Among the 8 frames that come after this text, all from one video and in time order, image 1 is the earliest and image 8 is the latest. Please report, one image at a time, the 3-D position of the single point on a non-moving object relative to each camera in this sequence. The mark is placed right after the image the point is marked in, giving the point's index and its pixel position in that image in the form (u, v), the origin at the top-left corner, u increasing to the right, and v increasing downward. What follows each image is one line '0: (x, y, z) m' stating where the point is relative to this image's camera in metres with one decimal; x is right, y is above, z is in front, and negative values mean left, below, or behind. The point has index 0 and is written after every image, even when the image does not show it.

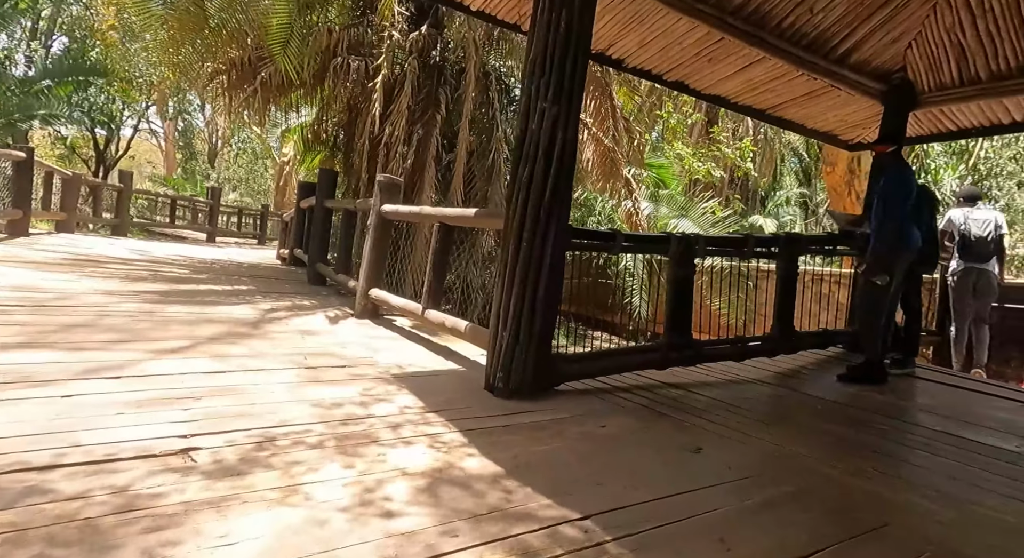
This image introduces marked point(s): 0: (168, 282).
0: (-2.2, 0.0, +4.2) m
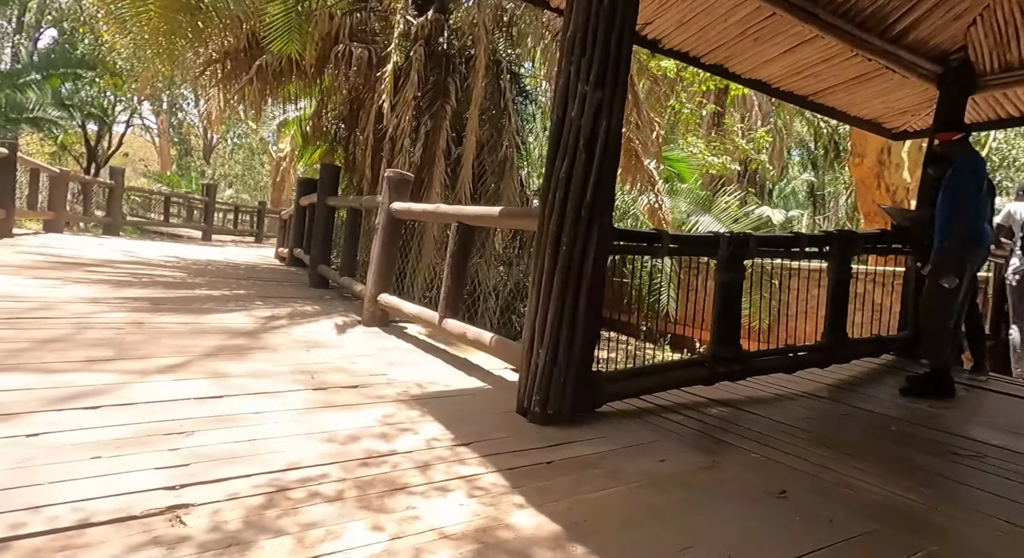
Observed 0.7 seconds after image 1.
0: (-2.1, 0.0, +3.9) m
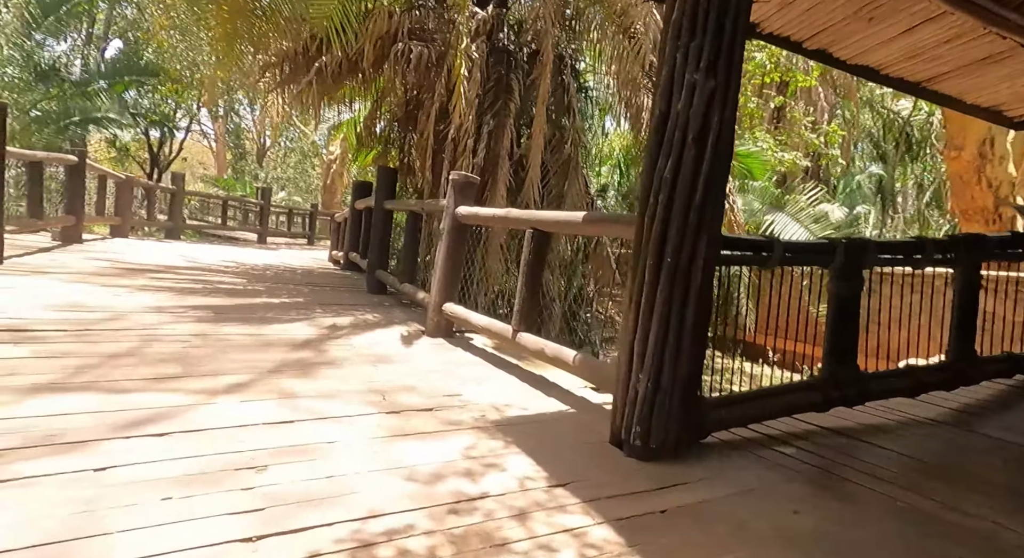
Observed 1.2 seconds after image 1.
0: (-1.7, -0.1, +3.9) m
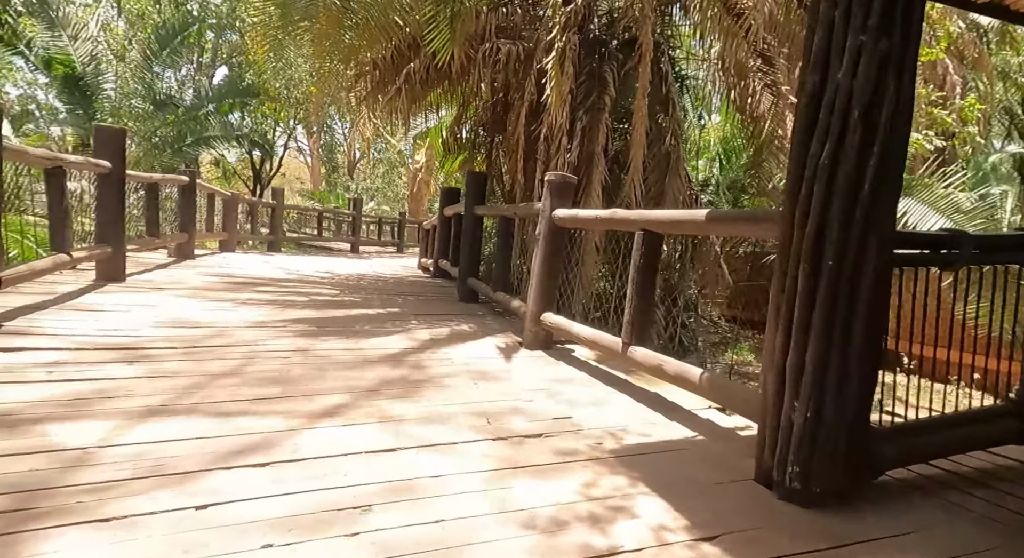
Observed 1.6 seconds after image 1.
0: (-1.2, -0.2, +3.9) m
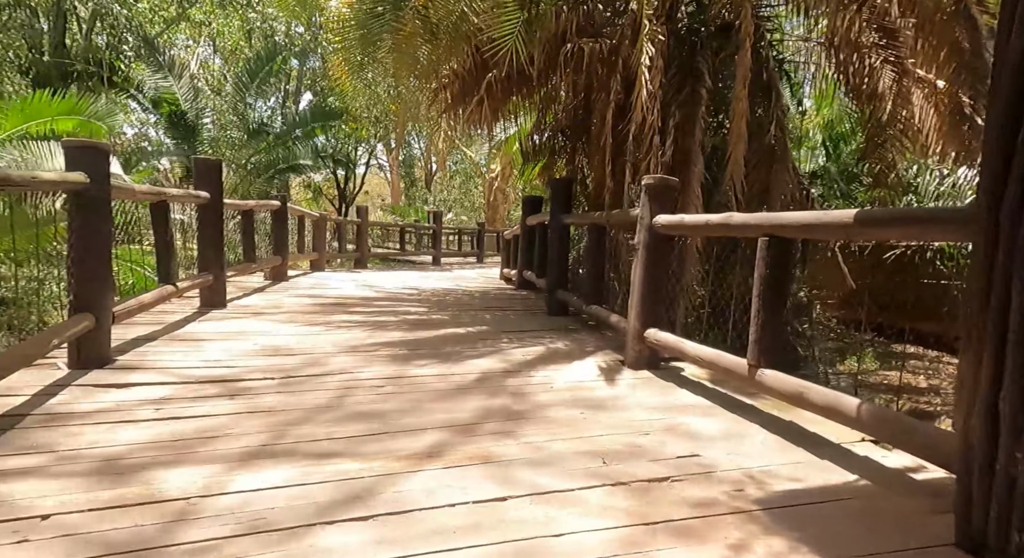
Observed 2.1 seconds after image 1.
0: (-0.6, -0.3, +3.8) m
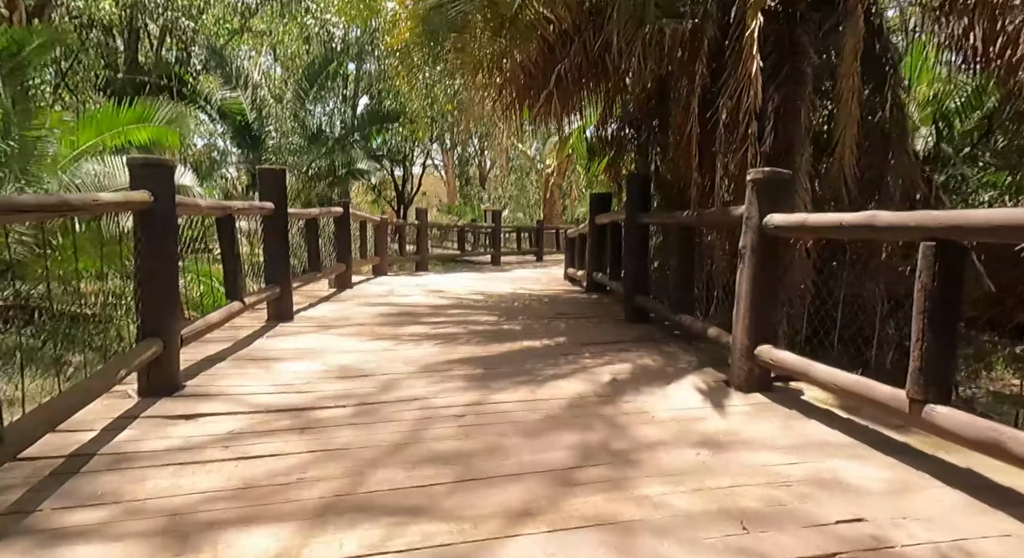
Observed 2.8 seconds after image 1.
0: (-0.2, -0.3, +3.6) m
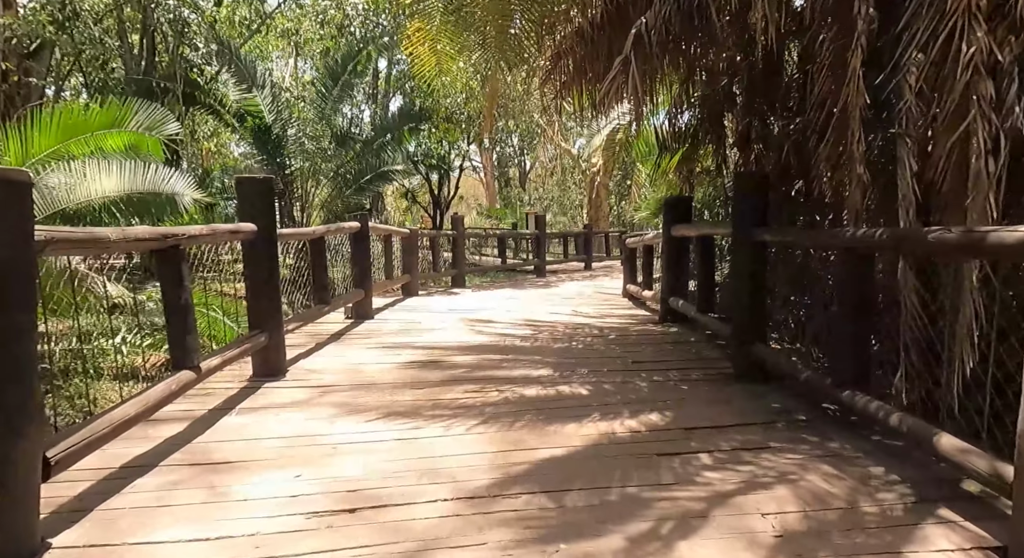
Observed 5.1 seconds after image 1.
0: (+0.1, -0.5, +2.5) m
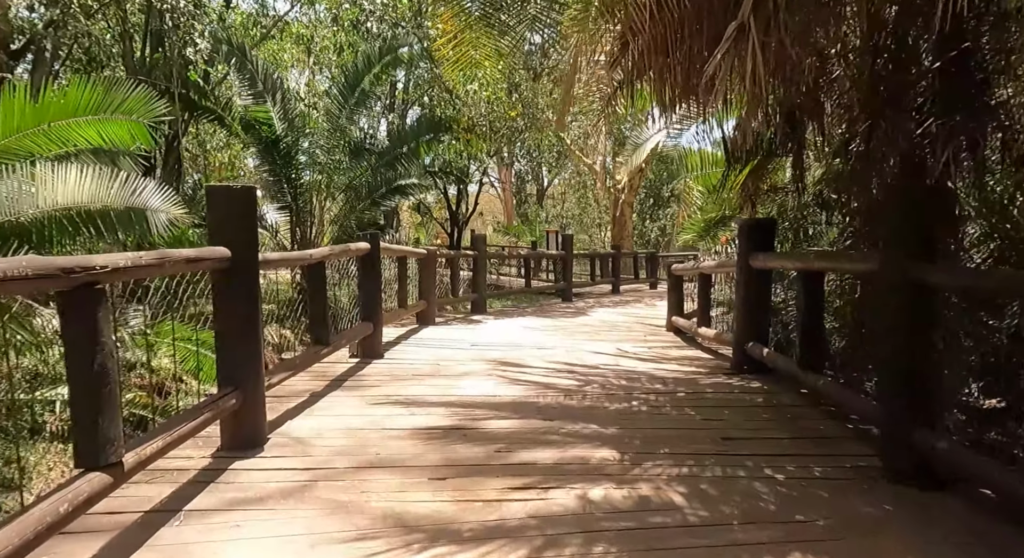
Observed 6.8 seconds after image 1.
0: (+0.3, -0.7, +1.7) m
